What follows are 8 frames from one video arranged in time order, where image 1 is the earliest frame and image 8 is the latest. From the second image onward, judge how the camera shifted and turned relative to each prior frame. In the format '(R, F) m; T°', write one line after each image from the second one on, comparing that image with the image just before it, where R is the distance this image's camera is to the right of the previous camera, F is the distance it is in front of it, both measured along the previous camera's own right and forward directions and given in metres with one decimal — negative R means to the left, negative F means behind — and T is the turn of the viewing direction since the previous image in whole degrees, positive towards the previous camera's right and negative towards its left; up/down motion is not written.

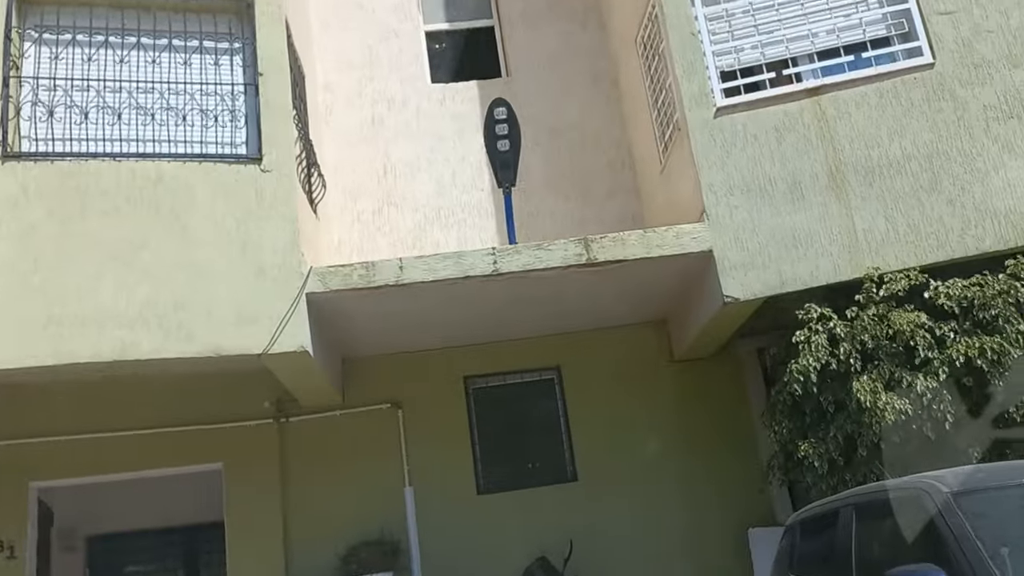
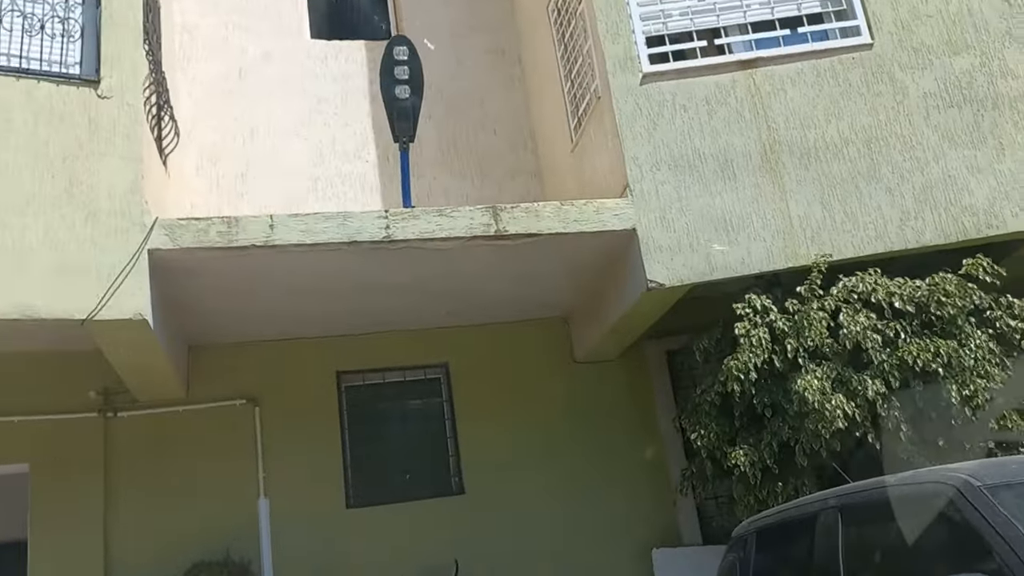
(-0.2, +1.0) m; +9°
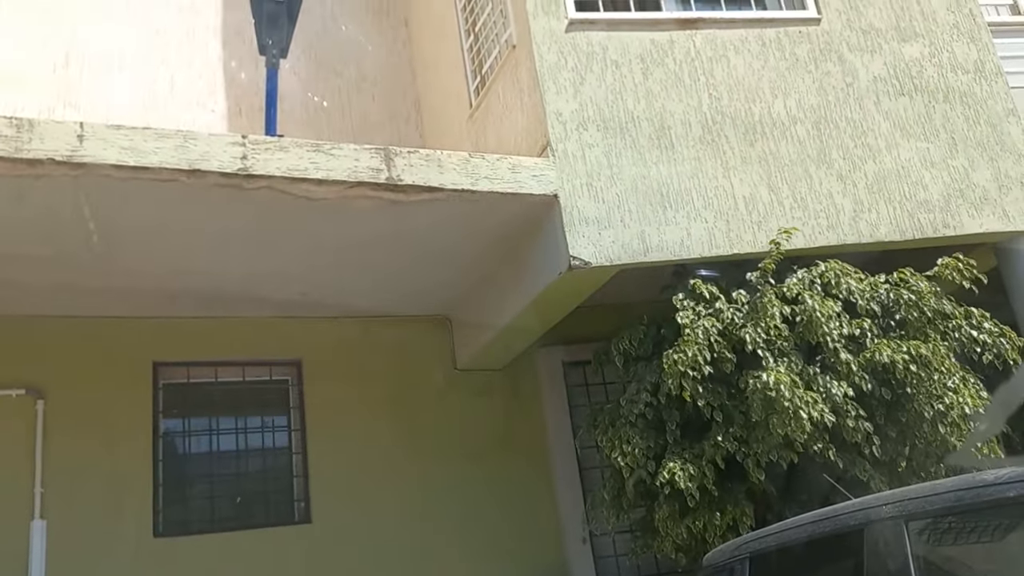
(-0.3, +1.2) m; +11°
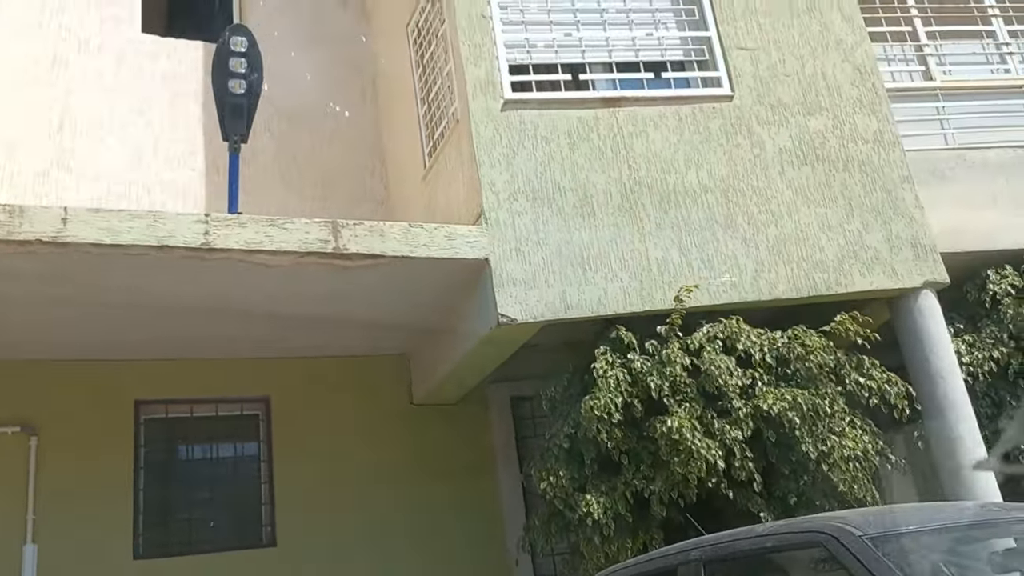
(+0.4, -0.6) m; 0°
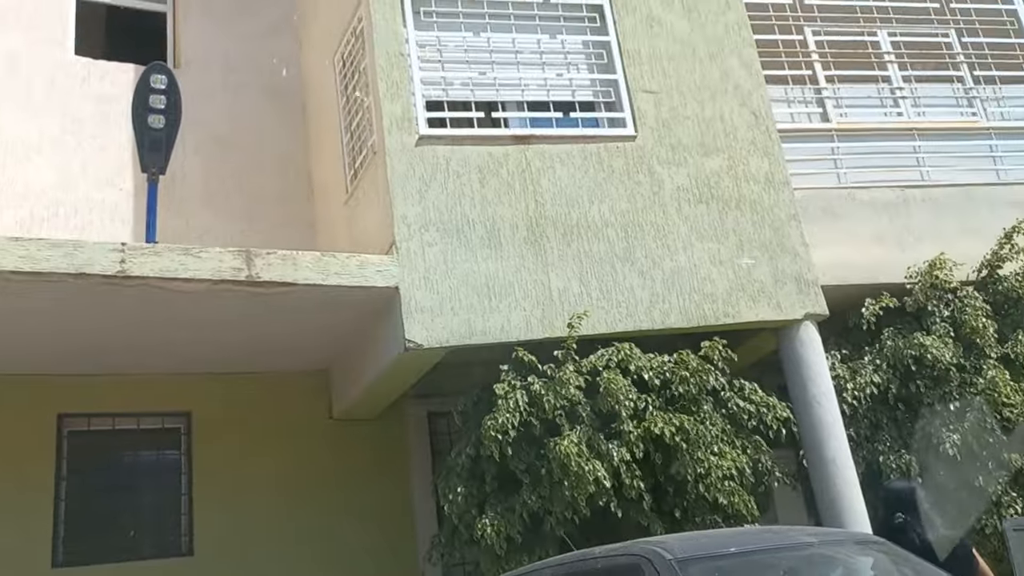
(+0.3, -0.4) m; +3°
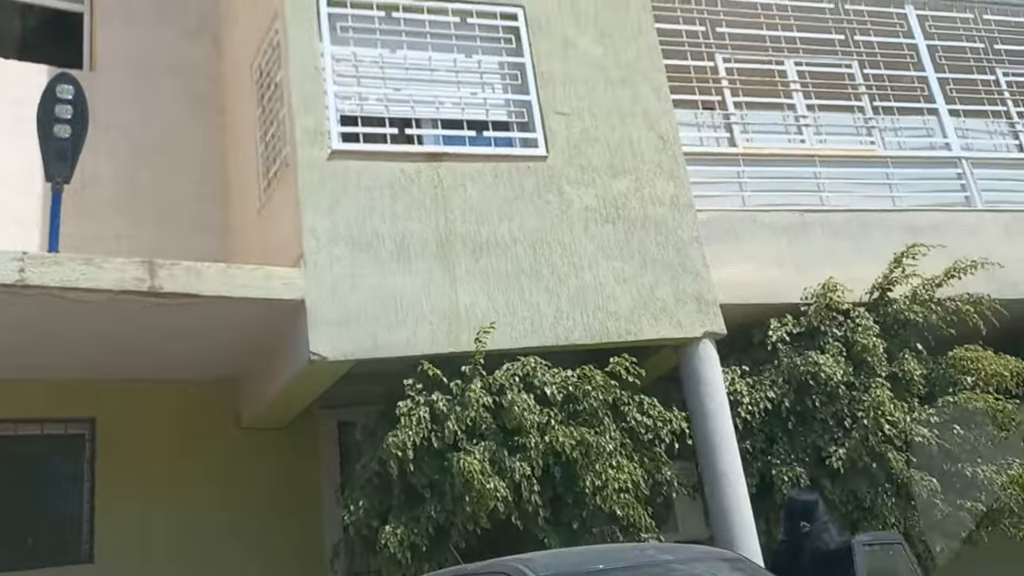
(+0.2, -0.2) m; +4°
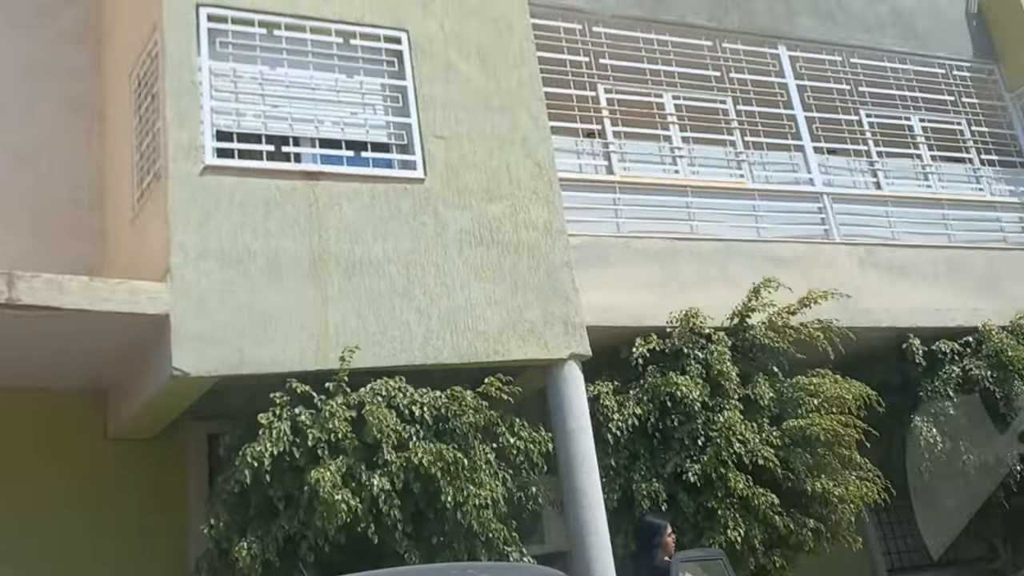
(+0.3, -0.2) m; +6°
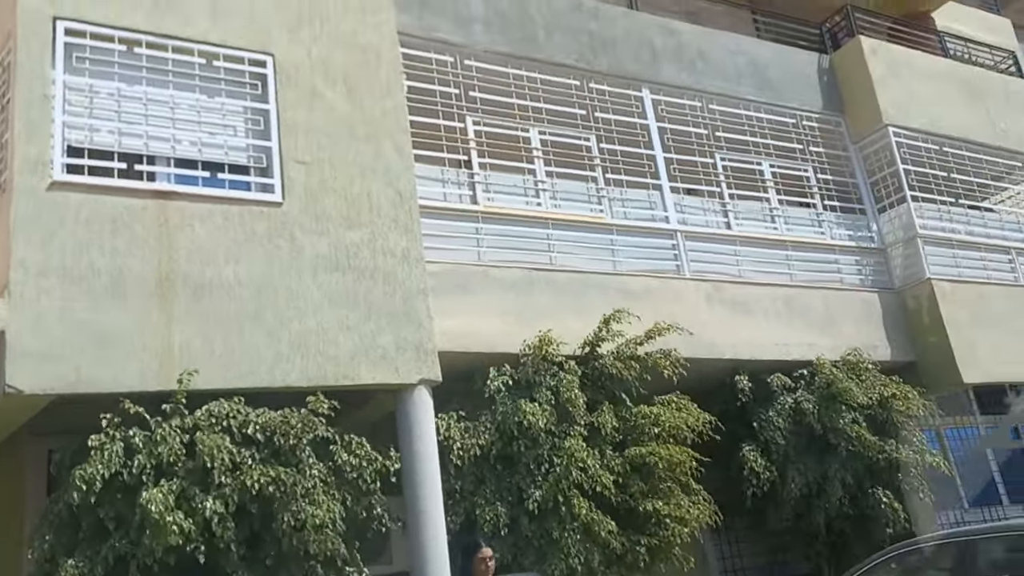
(+0.3, -0.3) m; +7°
